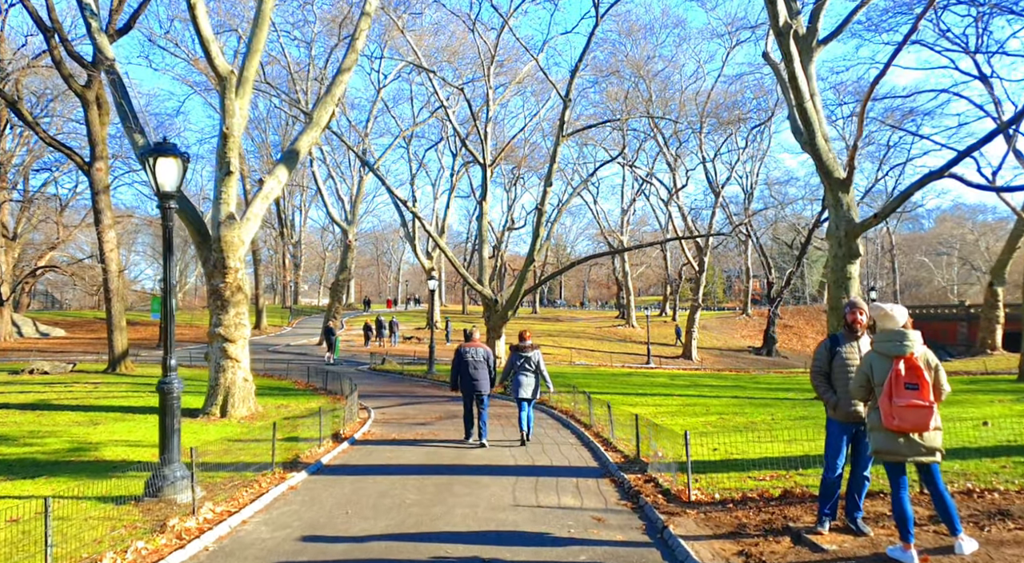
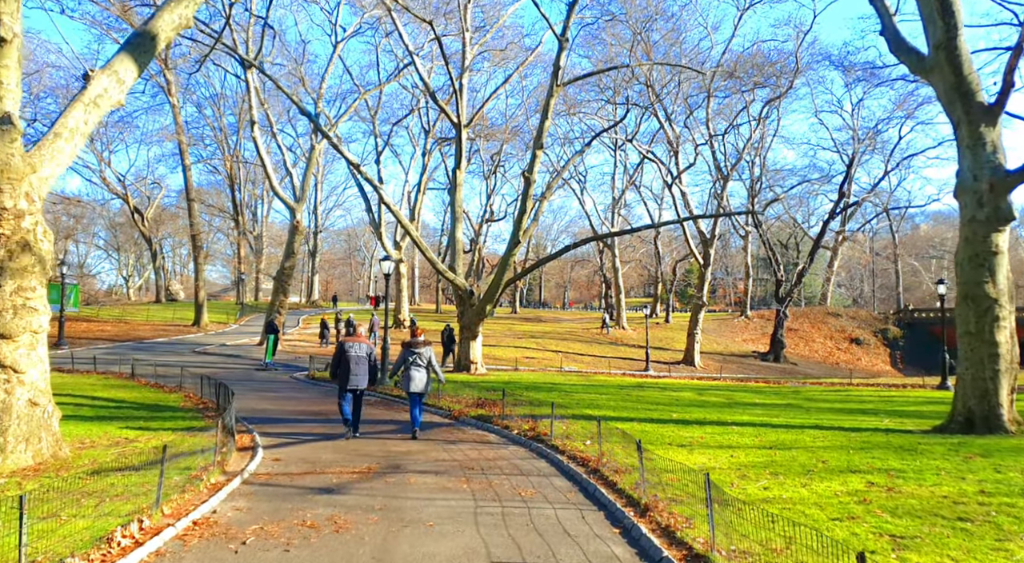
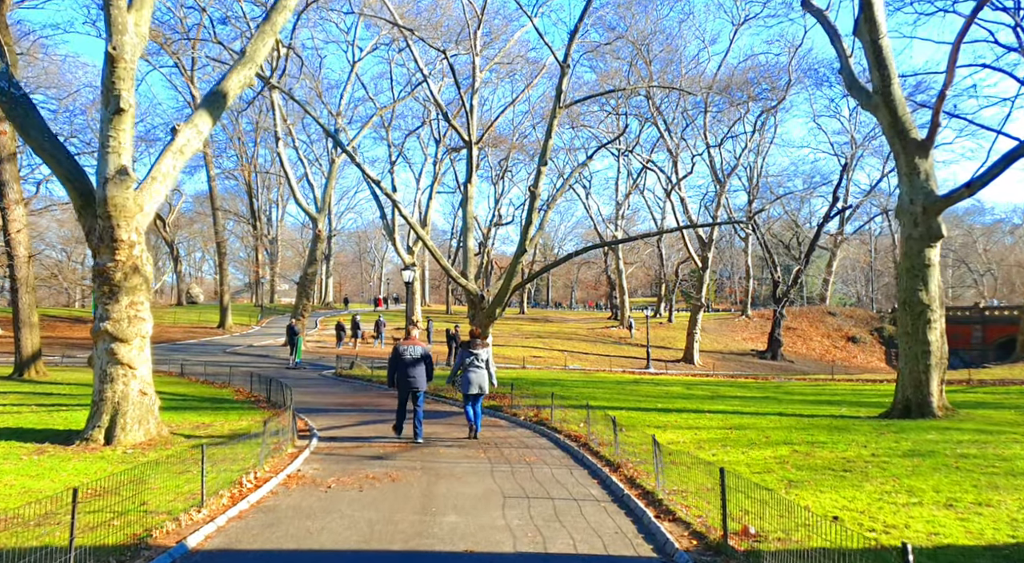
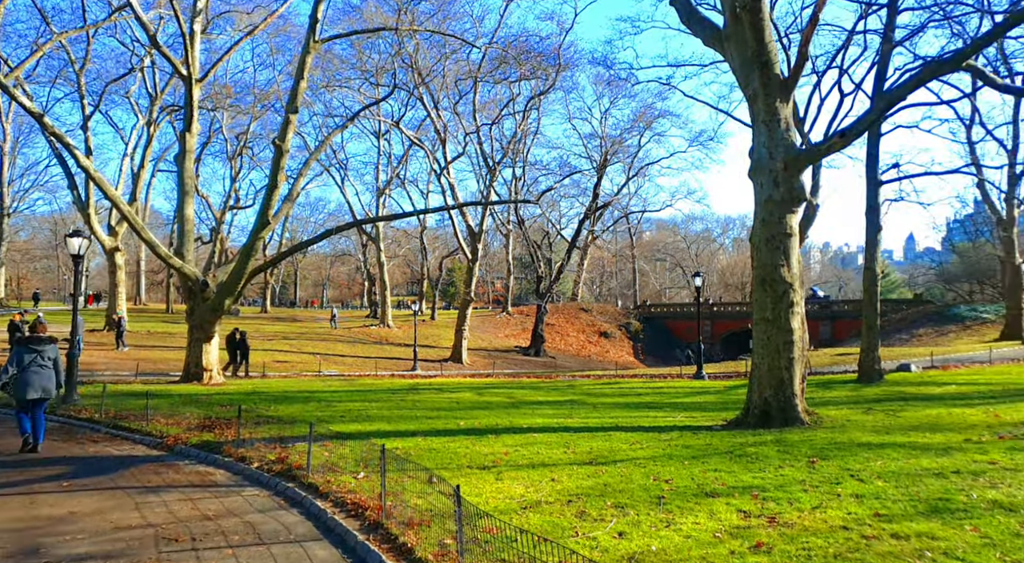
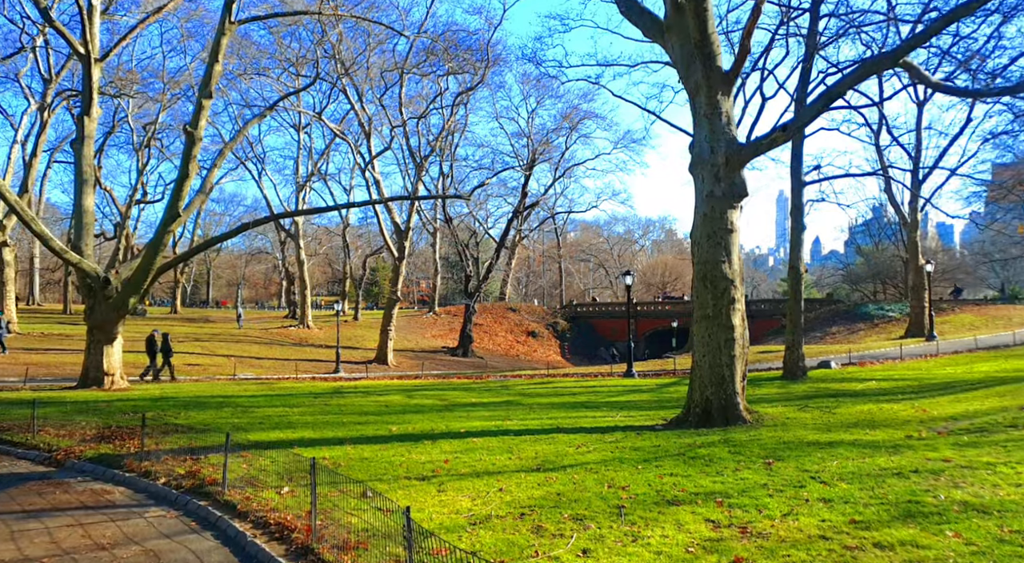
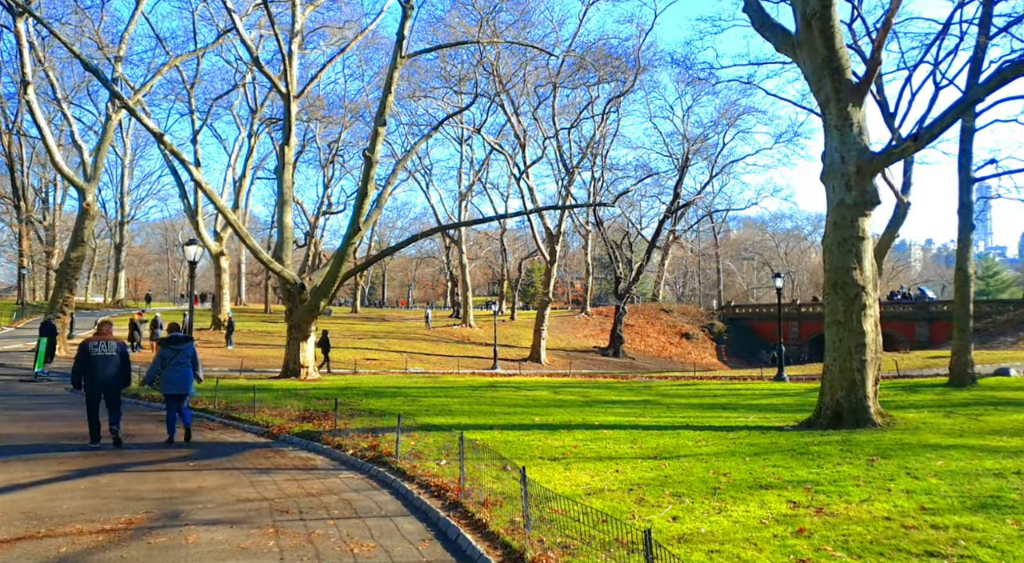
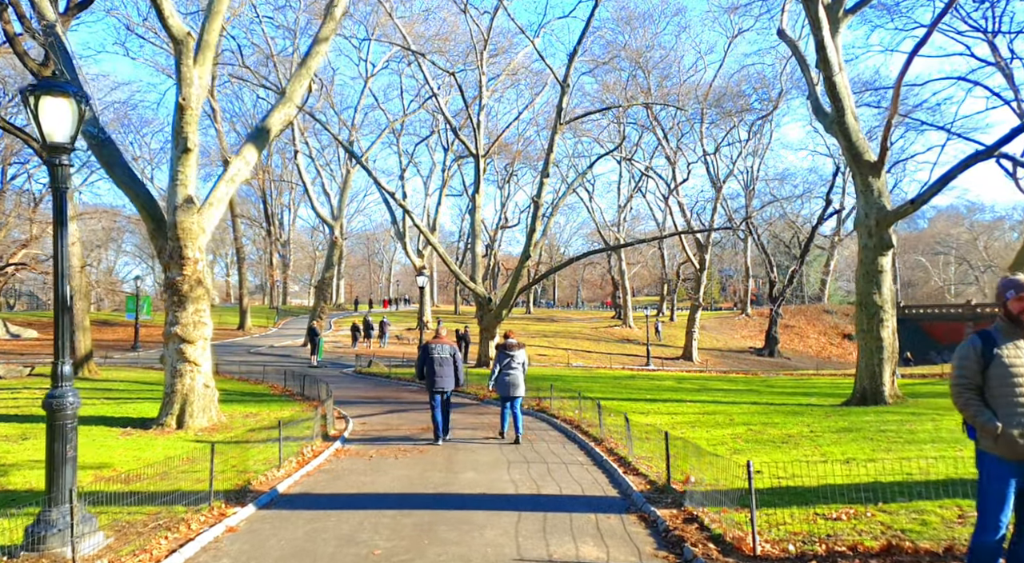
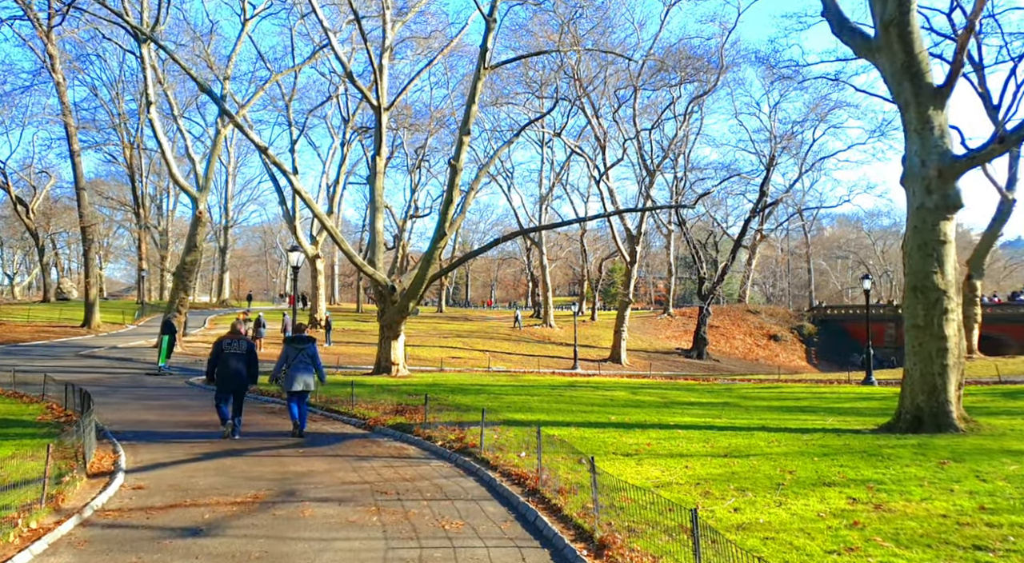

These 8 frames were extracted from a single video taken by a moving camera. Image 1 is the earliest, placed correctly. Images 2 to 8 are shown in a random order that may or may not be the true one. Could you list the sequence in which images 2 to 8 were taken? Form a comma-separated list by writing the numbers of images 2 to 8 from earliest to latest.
7, 3, 2, 8, 6, 4, 5
